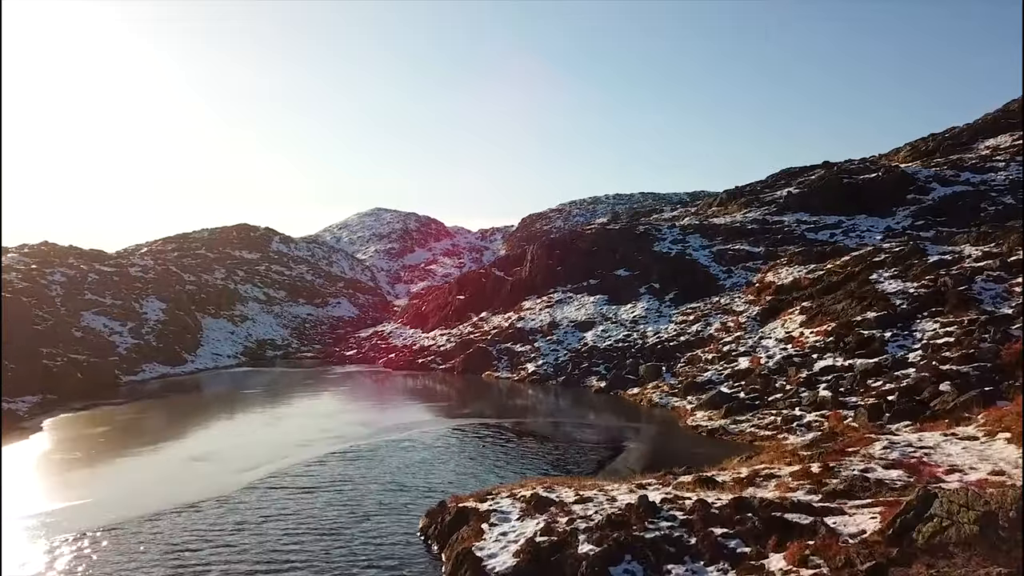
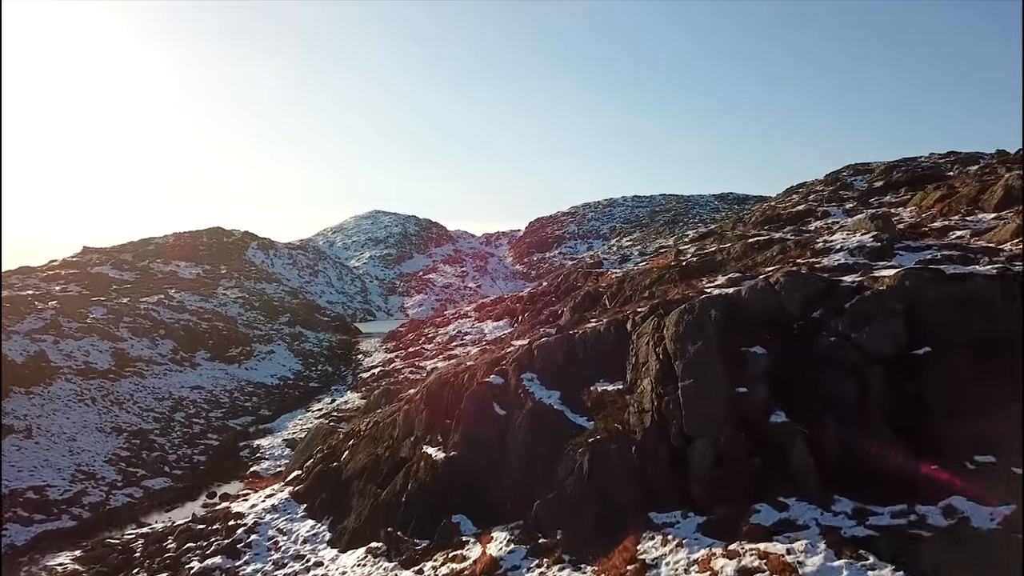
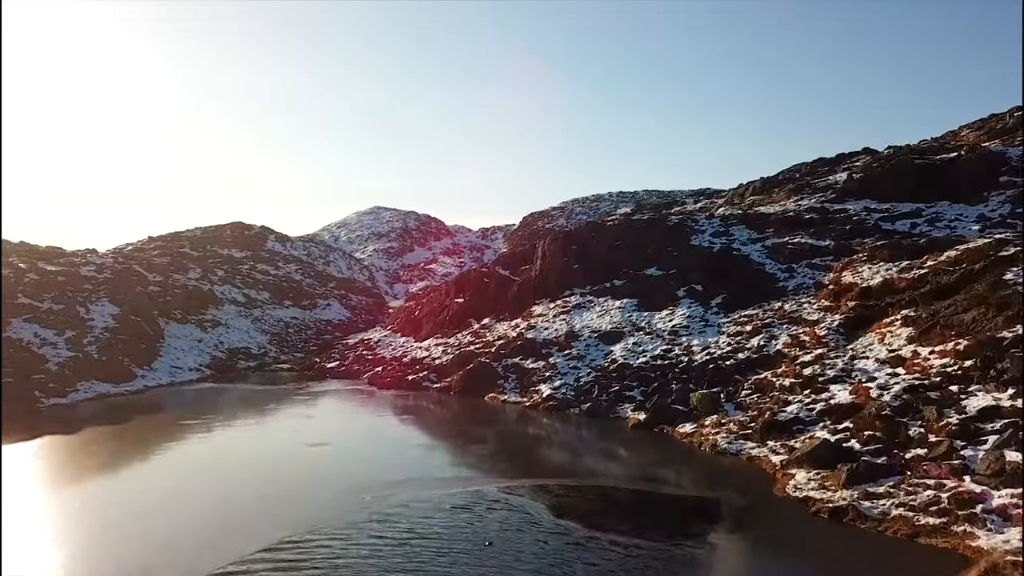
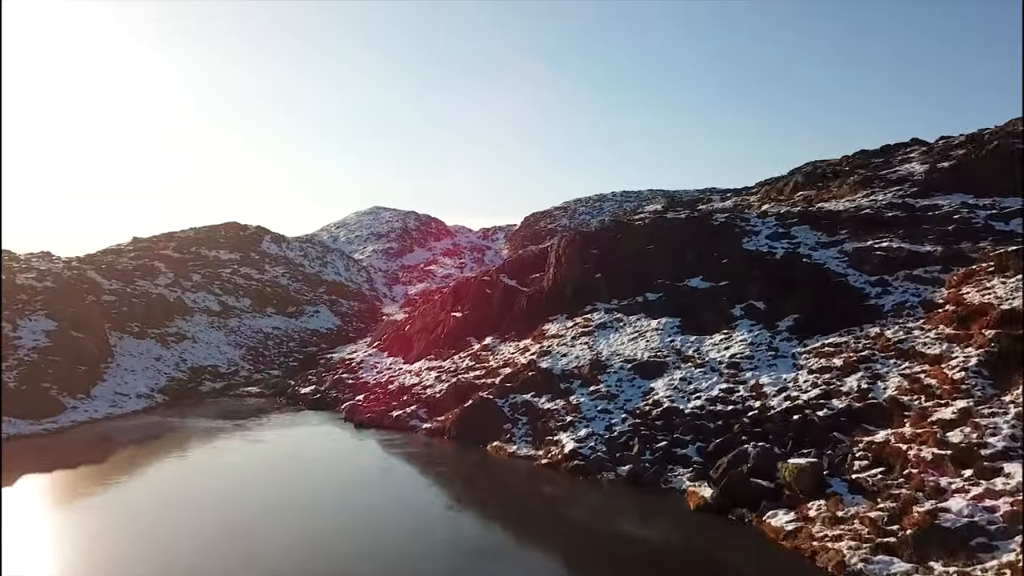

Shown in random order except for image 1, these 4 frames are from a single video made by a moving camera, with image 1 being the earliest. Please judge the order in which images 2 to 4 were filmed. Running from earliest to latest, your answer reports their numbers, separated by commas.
3, 4, 2
